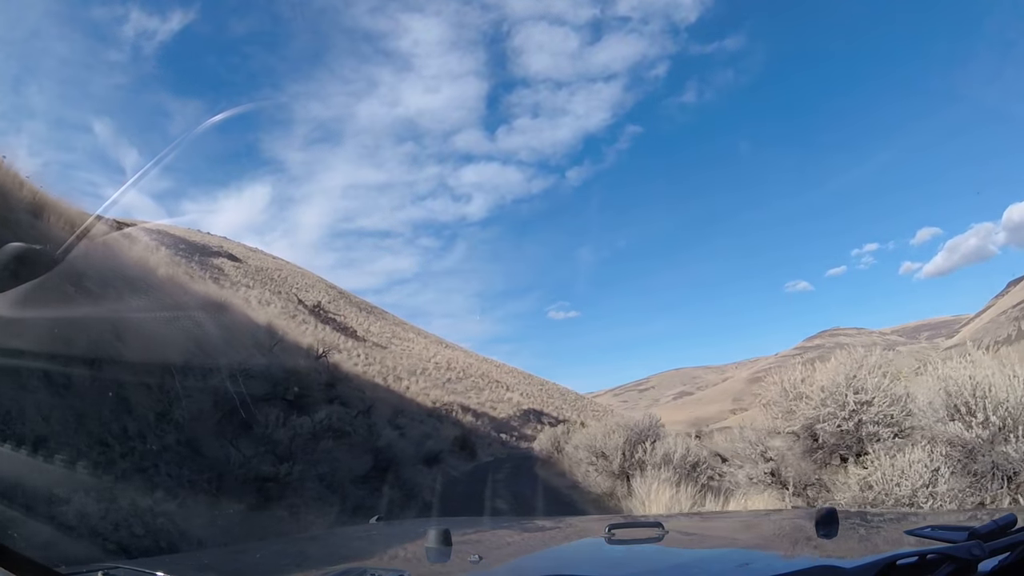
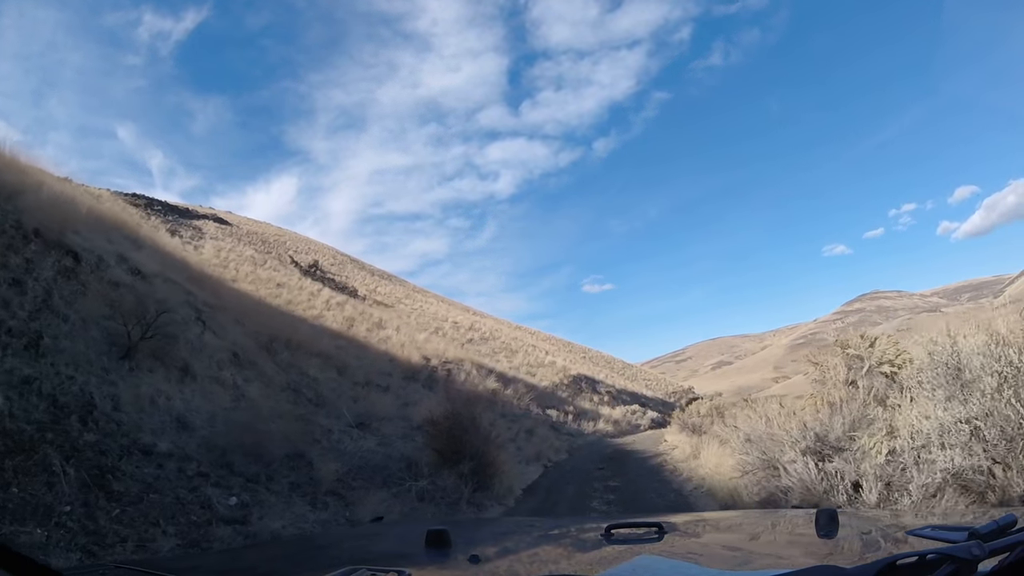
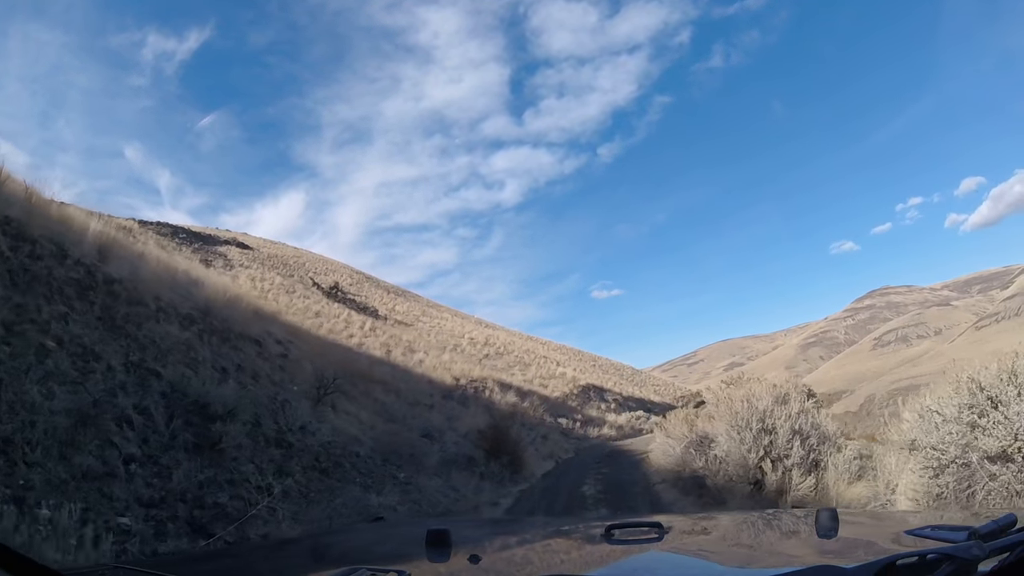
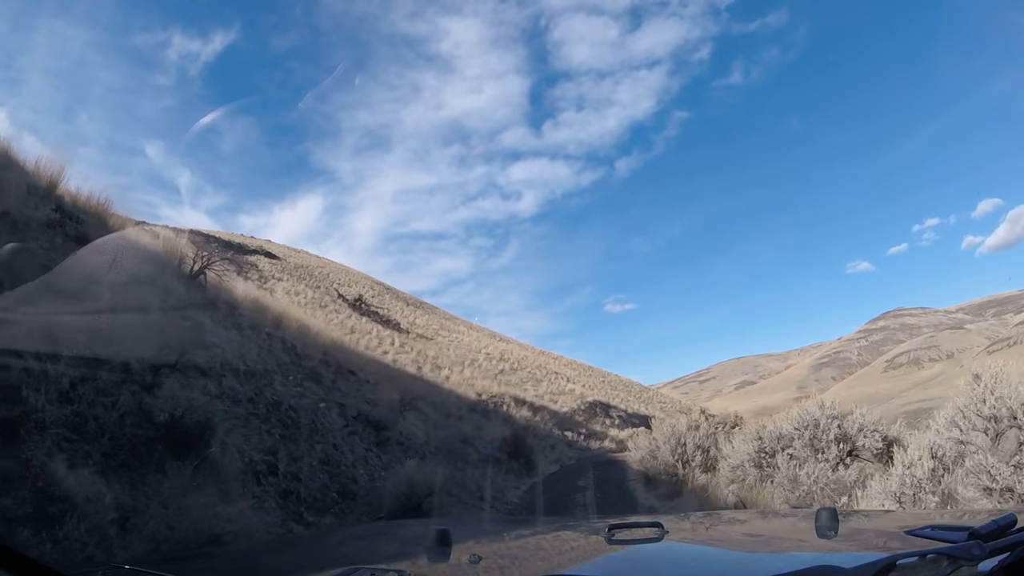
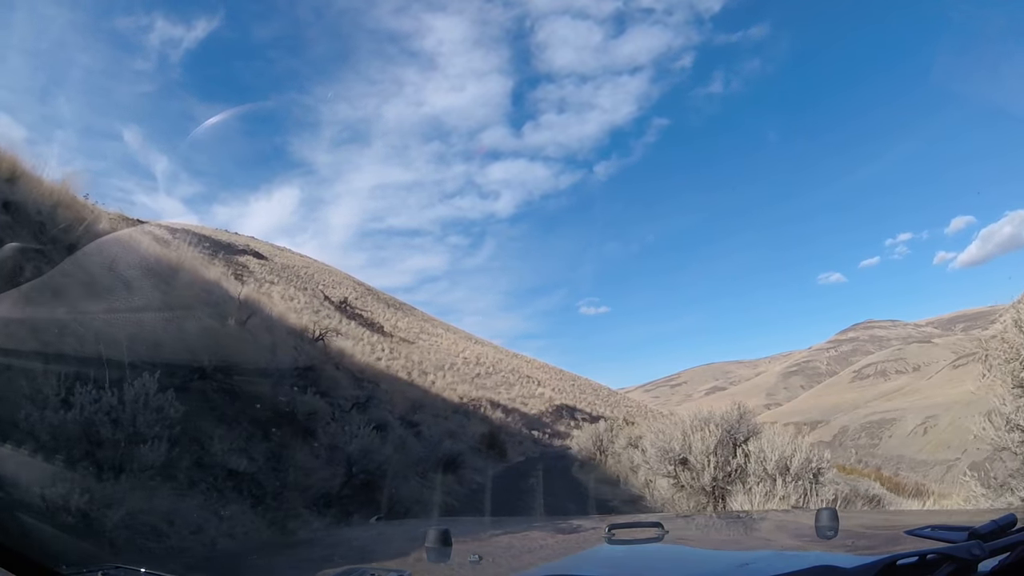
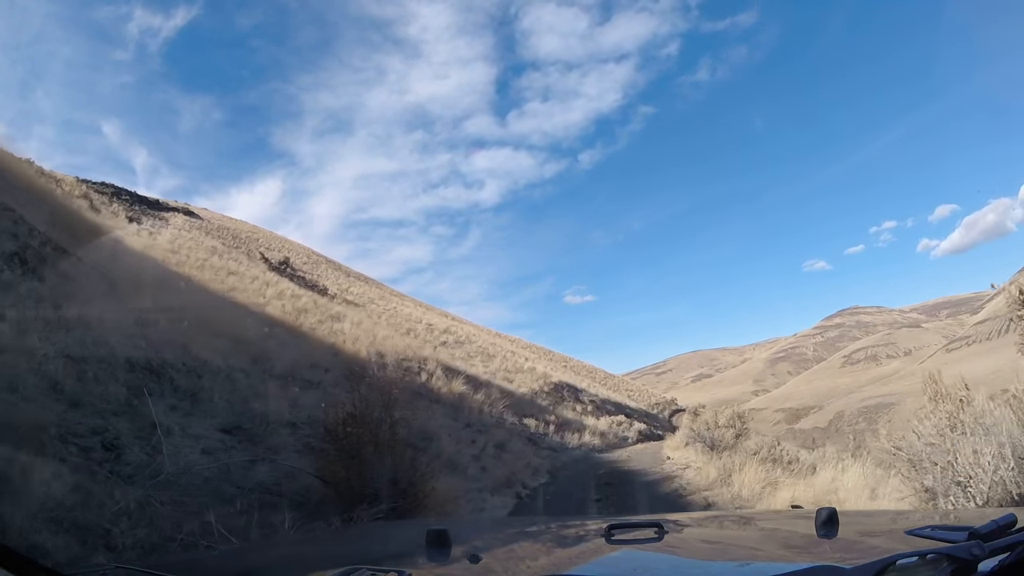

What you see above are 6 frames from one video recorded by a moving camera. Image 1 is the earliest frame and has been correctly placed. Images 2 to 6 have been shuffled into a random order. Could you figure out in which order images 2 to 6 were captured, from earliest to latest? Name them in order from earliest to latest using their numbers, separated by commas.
5, 4, 3, 2, 6
